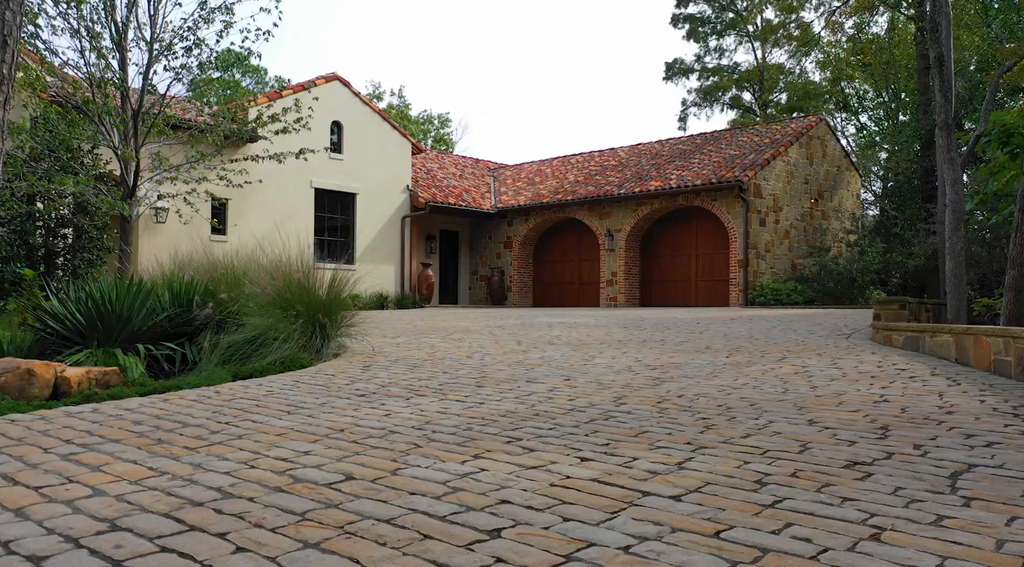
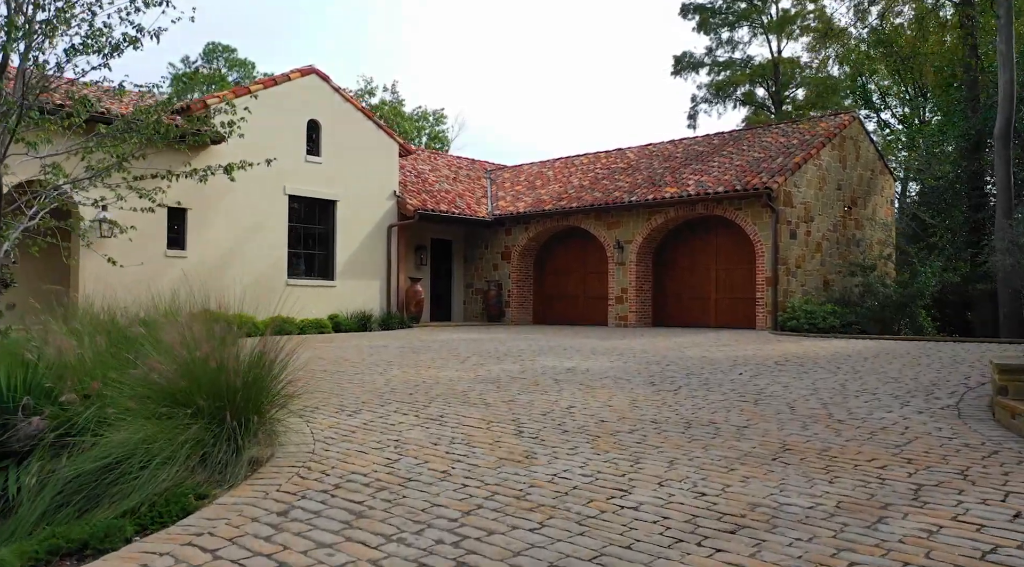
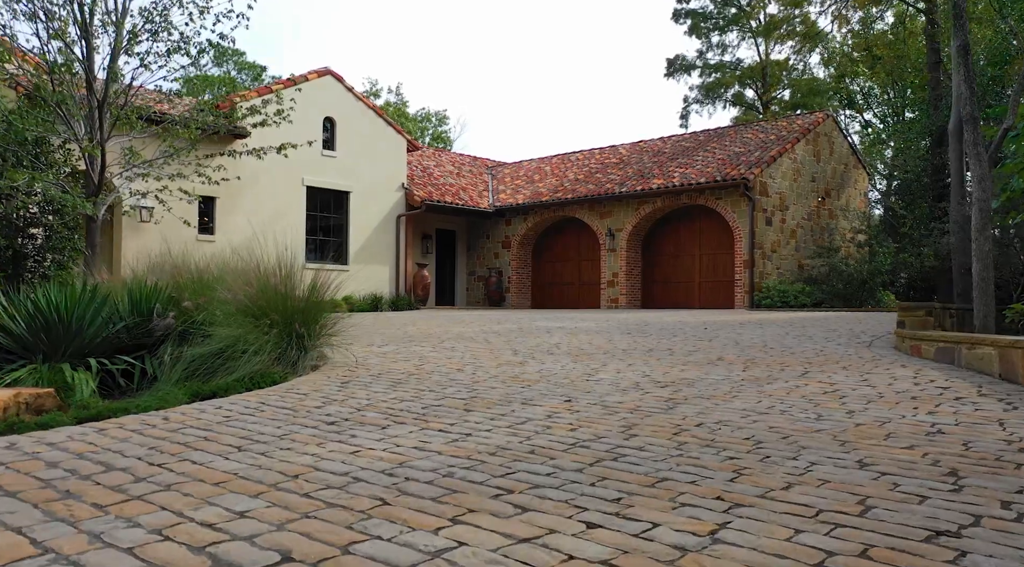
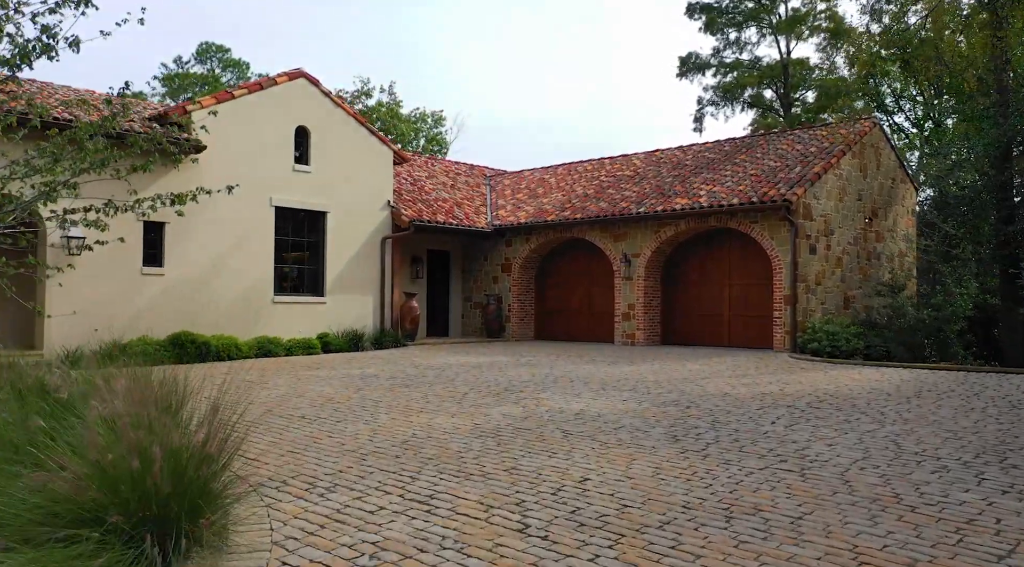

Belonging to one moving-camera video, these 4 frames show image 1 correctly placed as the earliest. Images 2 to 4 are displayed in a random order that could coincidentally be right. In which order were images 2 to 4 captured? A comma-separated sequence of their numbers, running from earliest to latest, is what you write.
3, 2, 4
